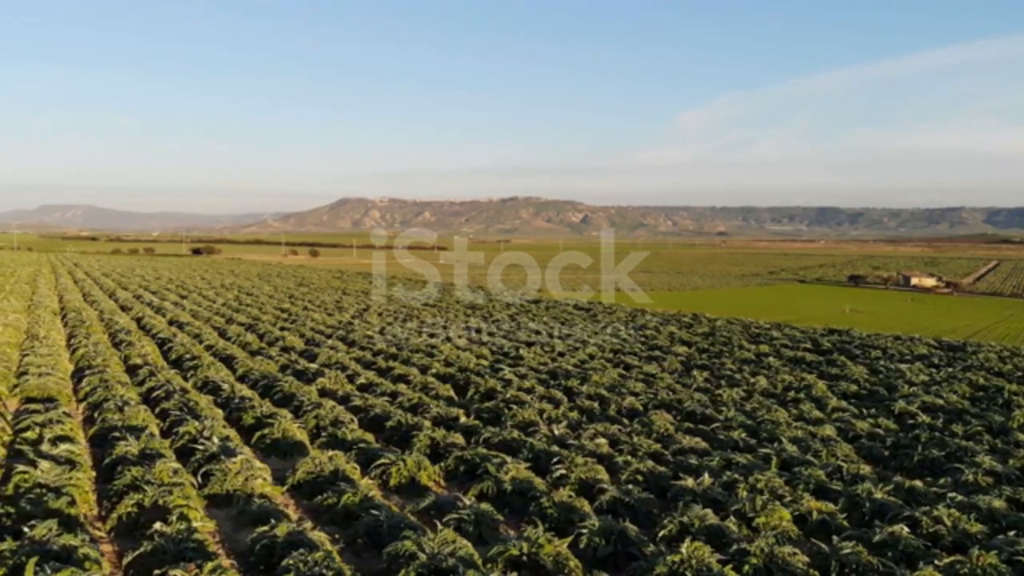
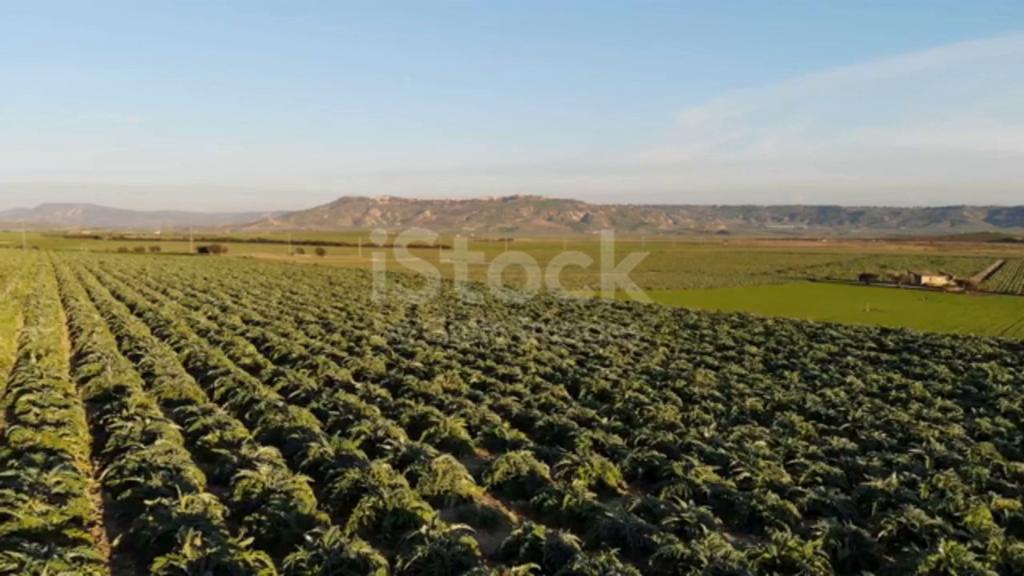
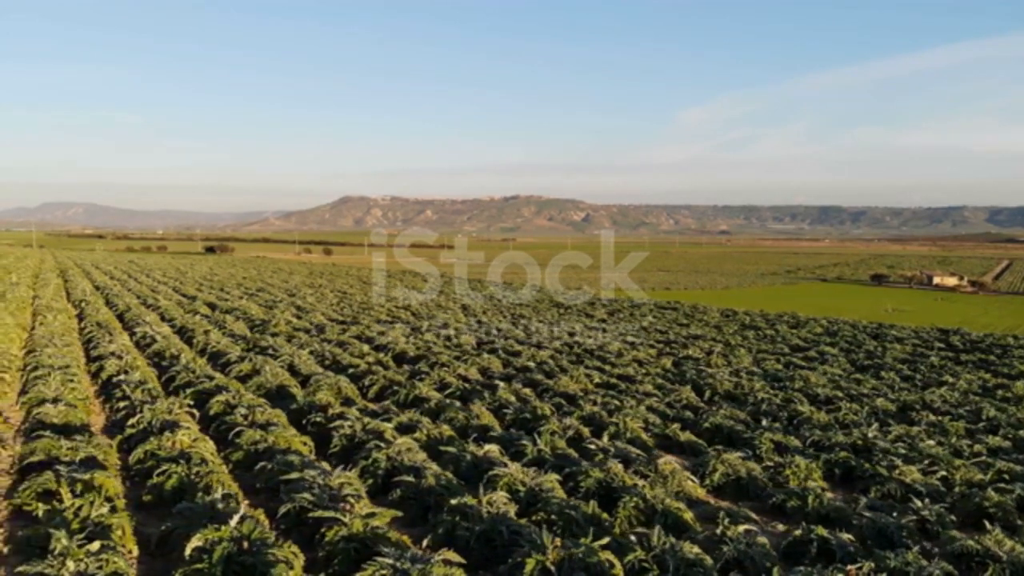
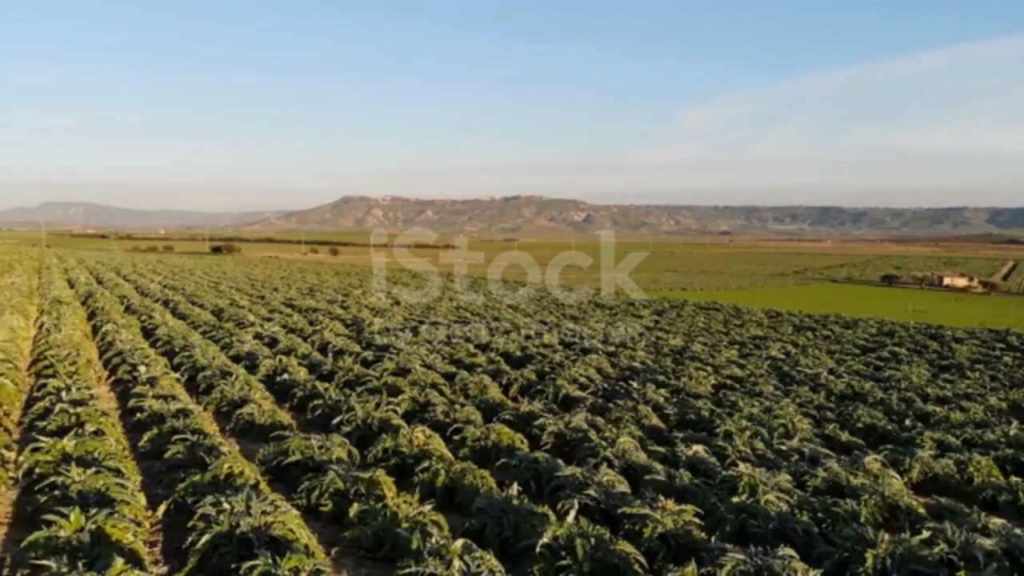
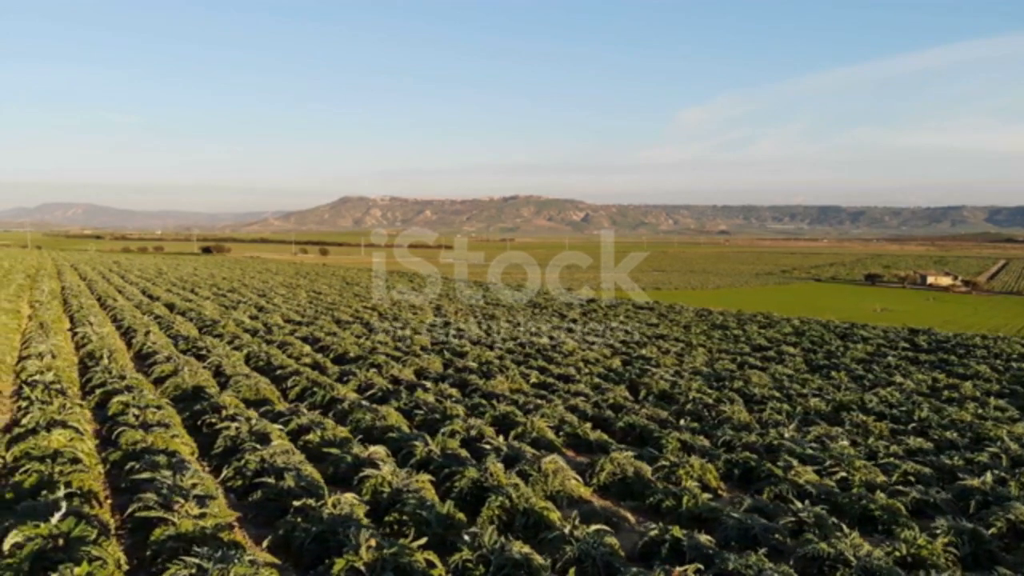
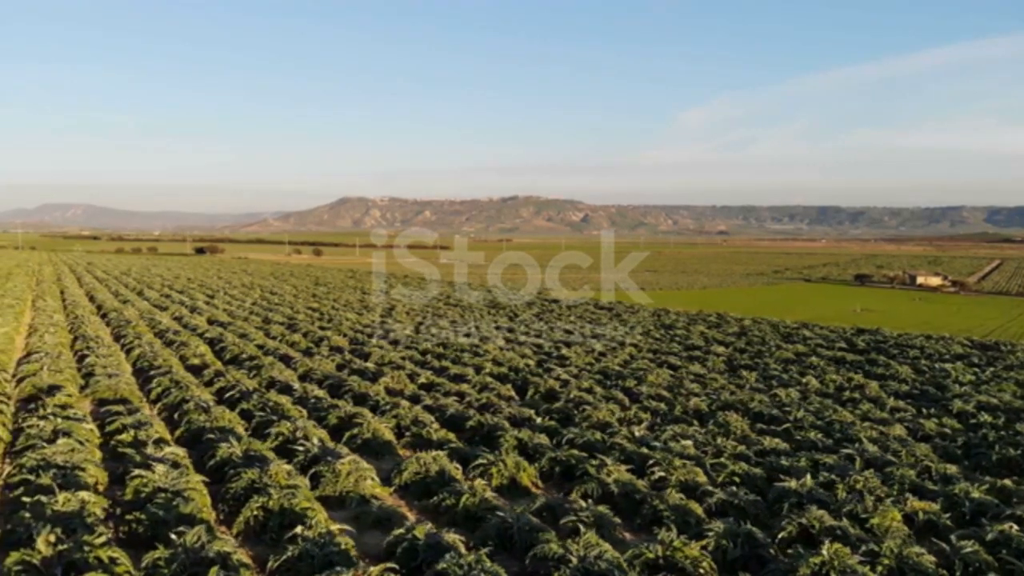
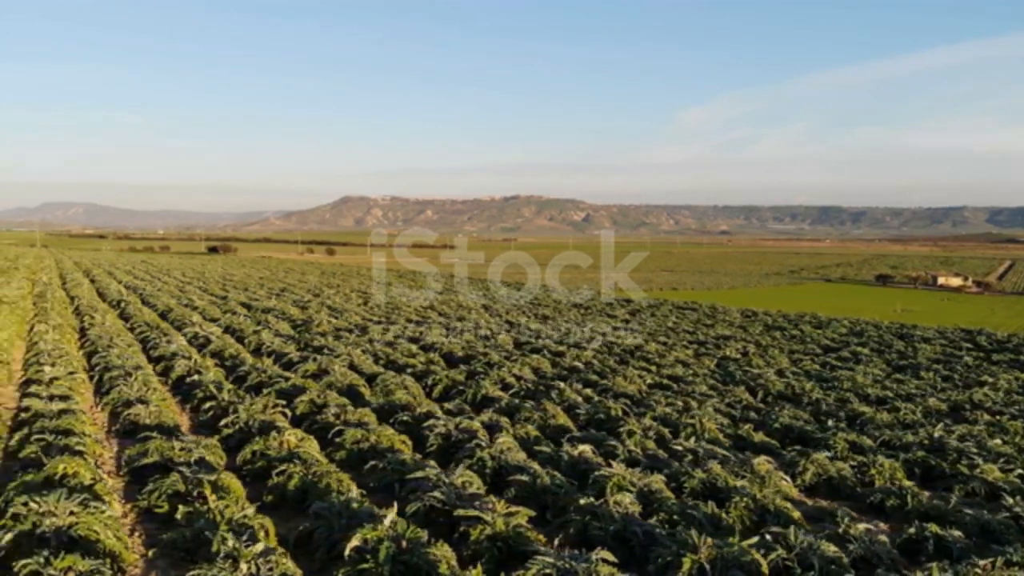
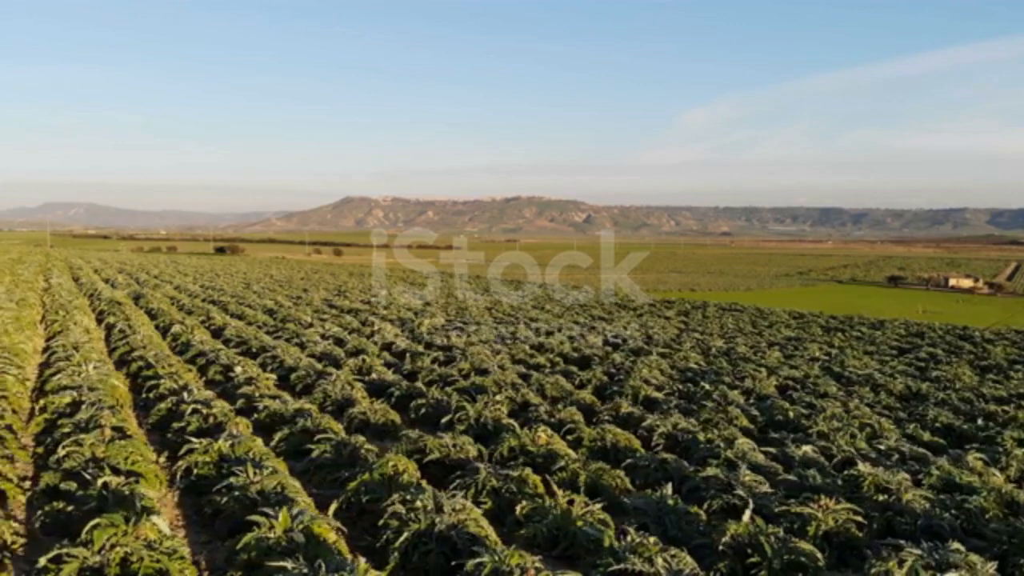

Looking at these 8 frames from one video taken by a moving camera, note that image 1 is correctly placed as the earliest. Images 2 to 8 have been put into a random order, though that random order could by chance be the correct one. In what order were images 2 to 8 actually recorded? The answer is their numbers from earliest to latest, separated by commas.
6, 2, 5, 3, 7, 4, 8
